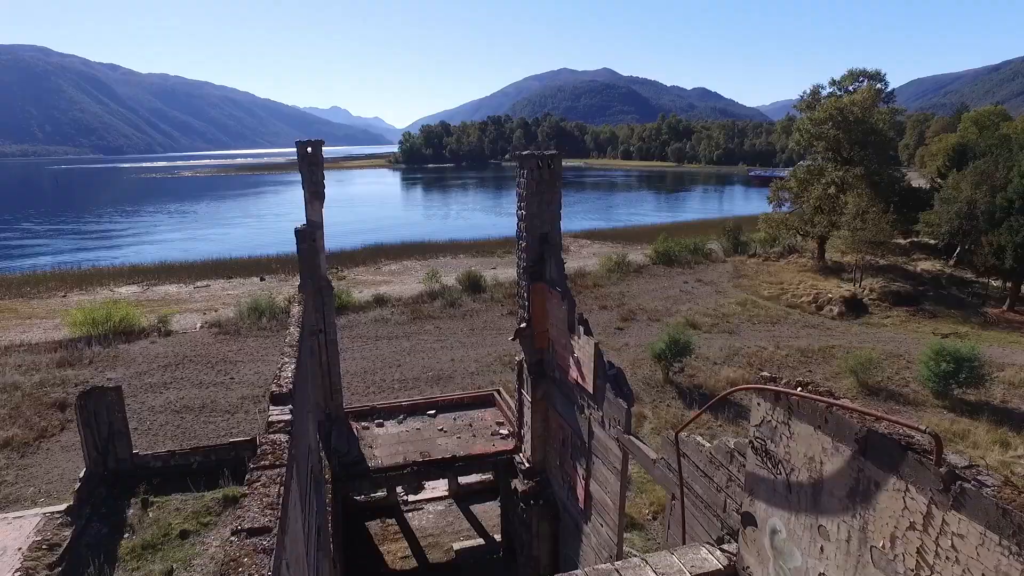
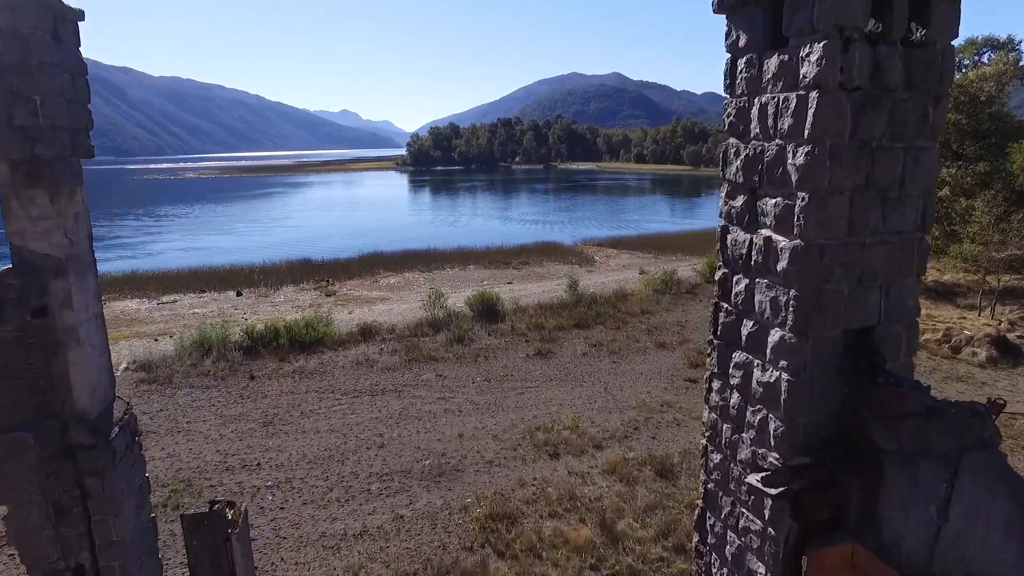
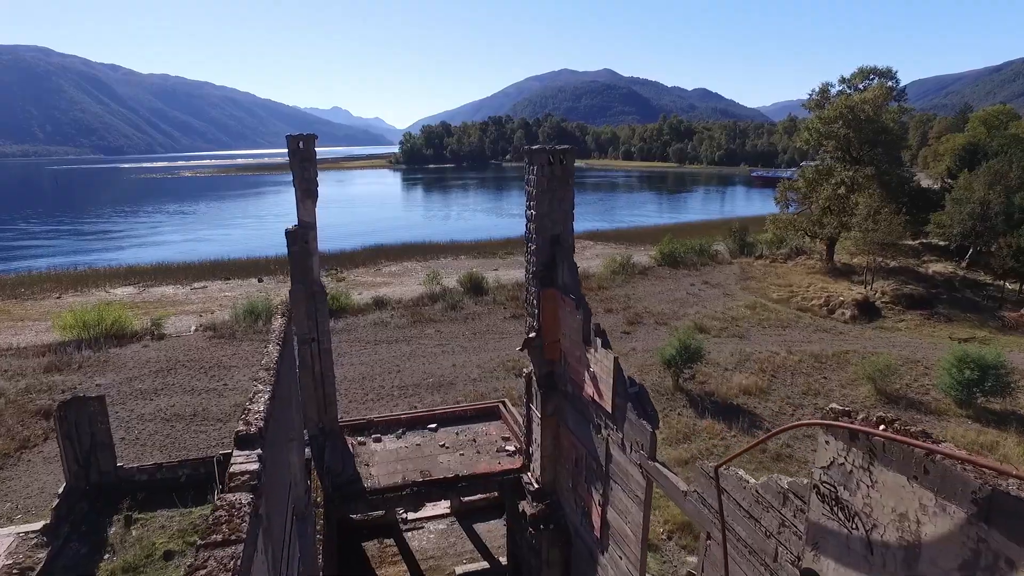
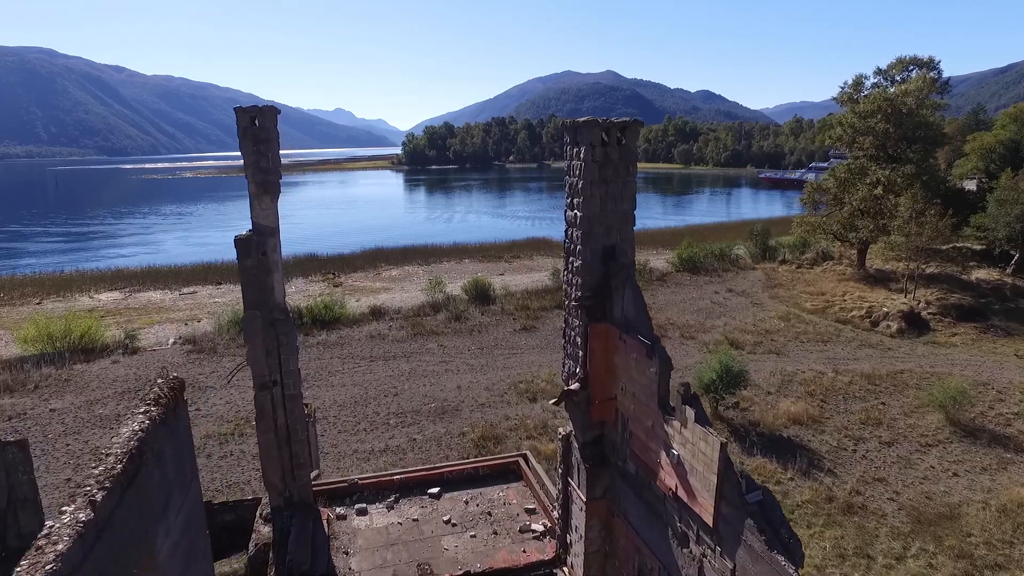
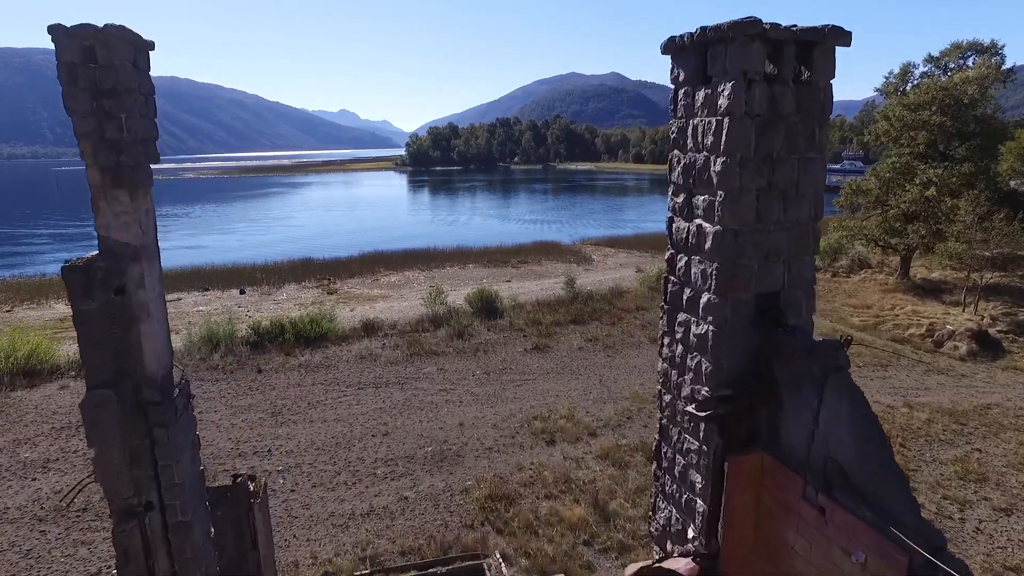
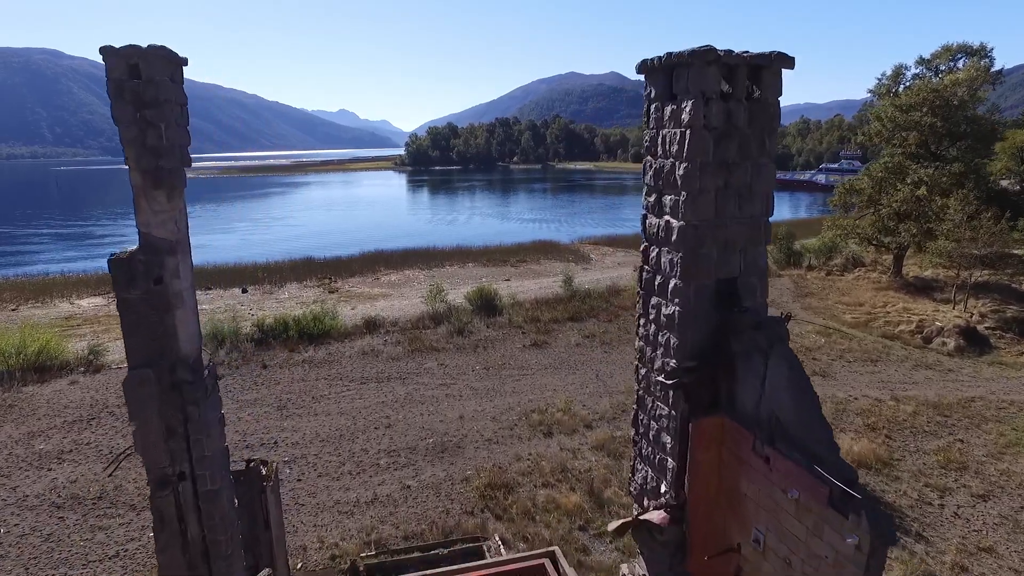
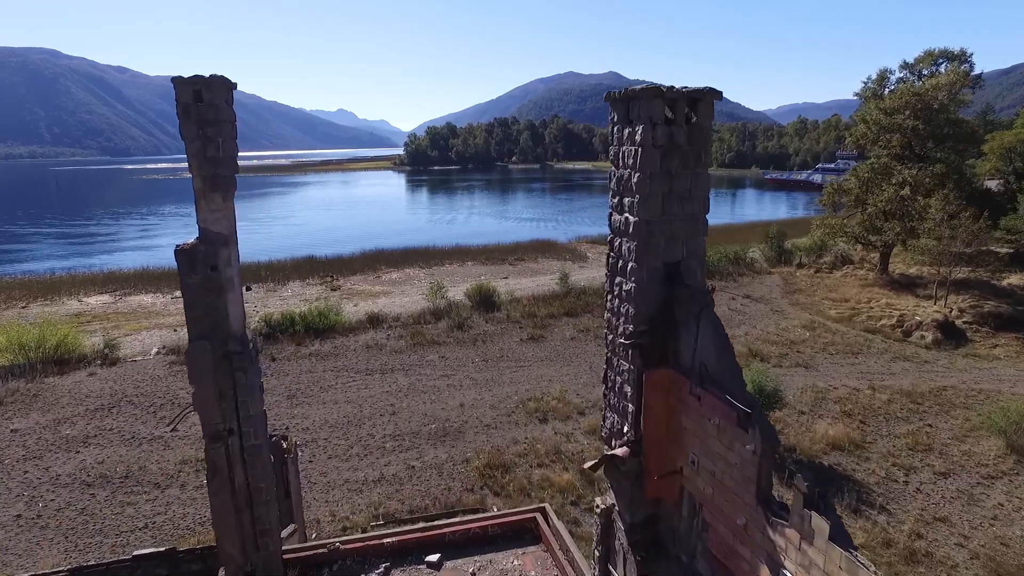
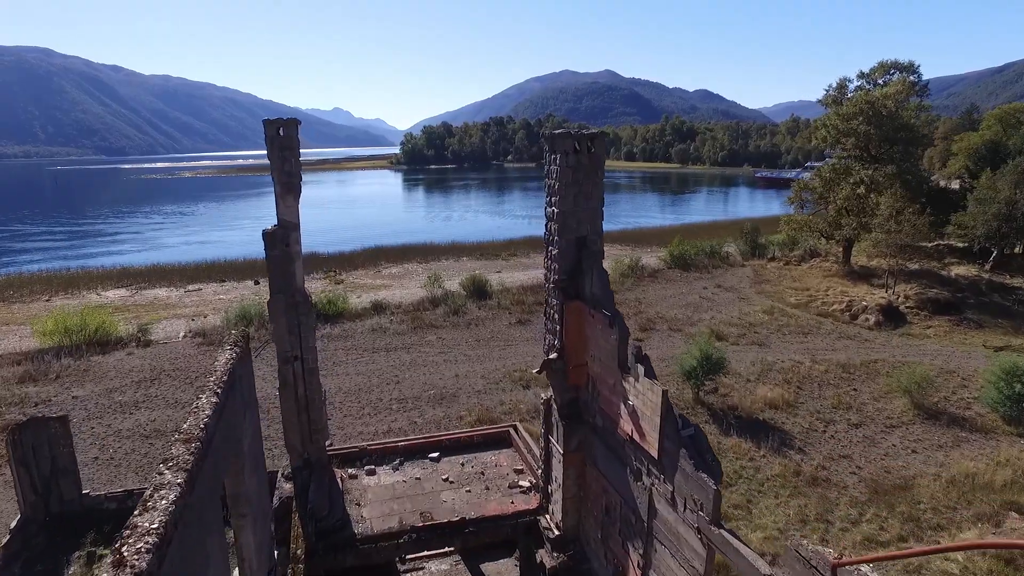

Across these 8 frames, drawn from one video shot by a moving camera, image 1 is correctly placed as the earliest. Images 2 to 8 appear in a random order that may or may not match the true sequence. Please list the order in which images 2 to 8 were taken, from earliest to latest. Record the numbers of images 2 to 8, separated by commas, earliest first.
3, 8, 4, 7, 6, 5, 2
